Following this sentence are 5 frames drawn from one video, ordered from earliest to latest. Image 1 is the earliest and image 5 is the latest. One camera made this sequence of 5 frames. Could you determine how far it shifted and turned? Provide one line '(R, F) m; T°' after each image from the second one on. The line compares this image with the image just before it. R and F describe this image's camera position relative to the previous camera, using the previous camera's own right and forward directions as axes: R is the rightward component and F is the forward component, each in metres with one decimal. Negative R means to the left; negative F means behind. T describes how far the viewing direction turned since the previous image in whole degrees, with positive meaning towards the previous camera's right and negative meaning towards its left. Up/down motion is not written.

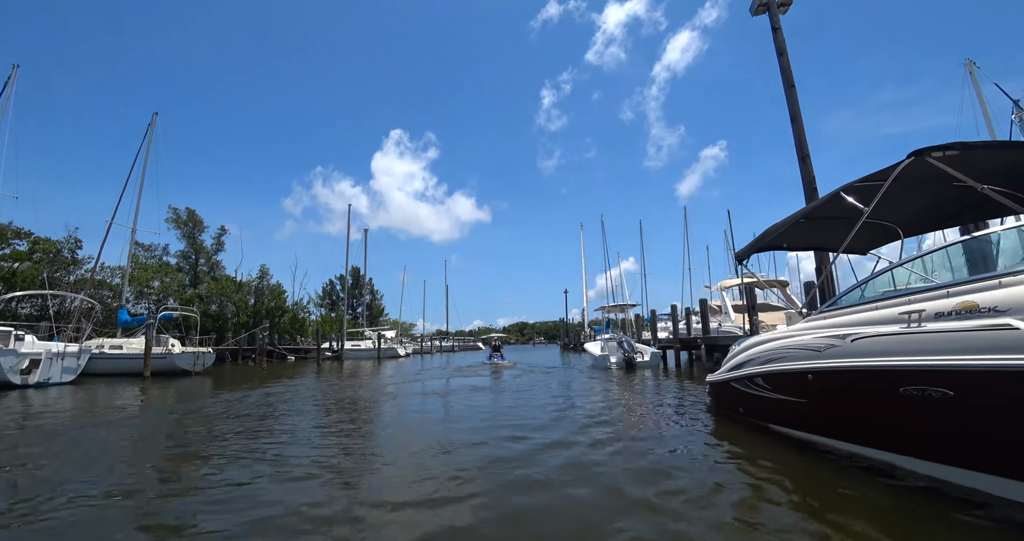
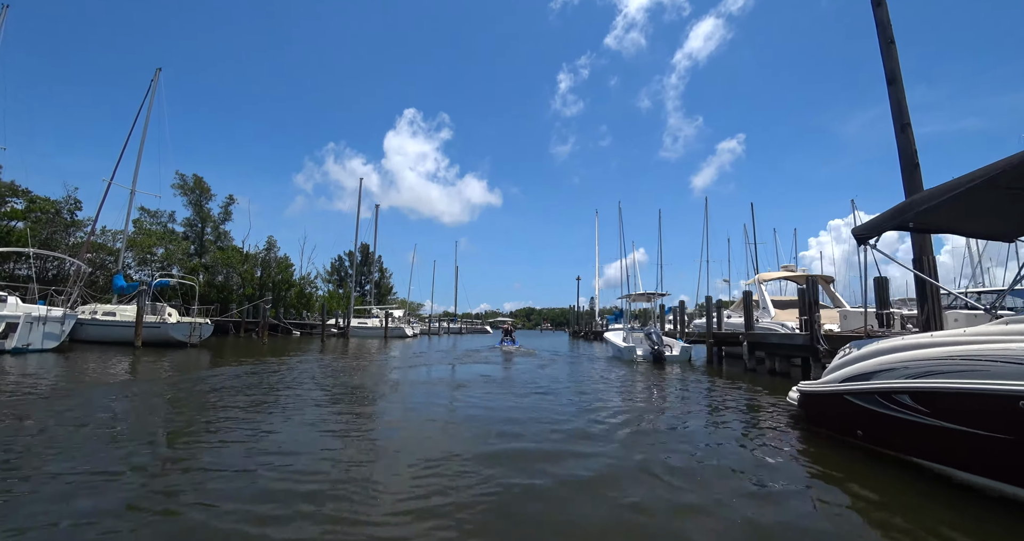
(-0.4, +1.2) m; -1°
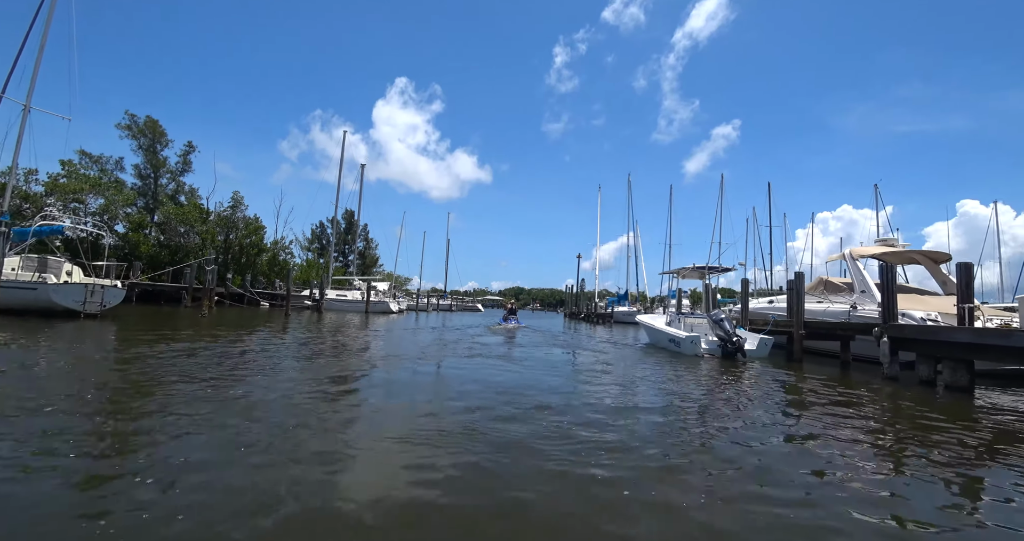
(-0.9, +3.9) m; +2°
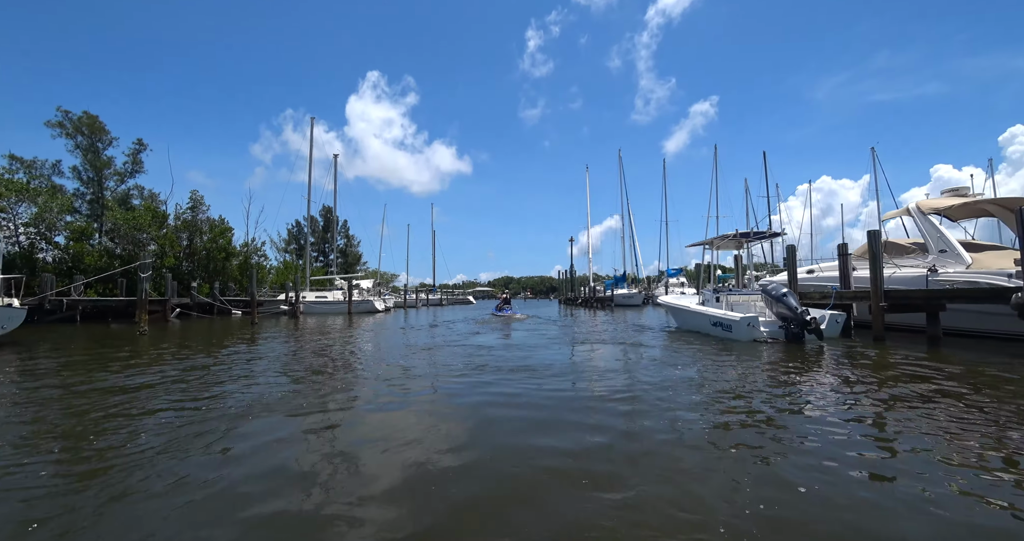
(-0.4, +2.3) m; +2°
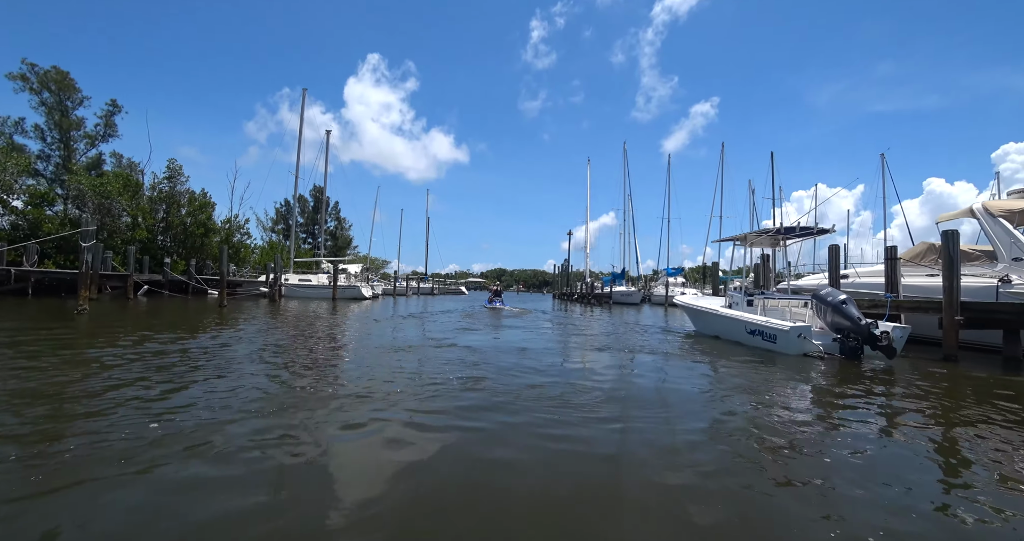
(-0.3, +1.5) m; +1°
